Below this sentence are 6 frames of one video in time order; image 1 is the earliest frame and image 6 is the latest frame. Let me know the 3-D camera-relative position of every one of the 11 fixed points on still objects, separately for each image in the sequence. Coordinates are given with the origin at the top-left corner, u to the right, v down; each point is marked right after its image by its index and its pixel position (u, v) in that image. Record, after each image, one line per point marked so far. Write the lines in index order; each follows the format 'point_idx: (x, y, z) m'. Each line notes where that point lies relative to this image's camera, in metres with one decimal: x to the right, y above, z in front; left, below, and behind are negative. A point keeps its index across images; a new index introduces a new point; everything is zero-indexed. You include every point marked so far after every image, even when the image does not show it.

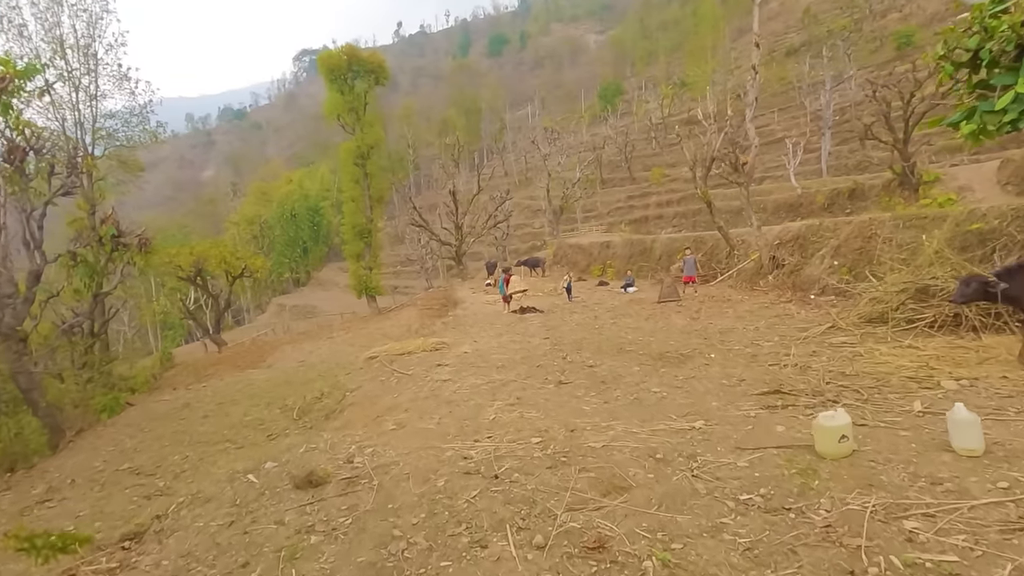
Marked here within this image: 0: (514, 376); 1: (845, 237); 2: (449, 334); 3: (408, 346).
0: (0.0, -1.0, +5.7) m
1: (+6.6, +1.0, +10.4) m
2: (-1.3, -0.9, +10.0) m
3: (-1.6, -0.9, +8.2) m
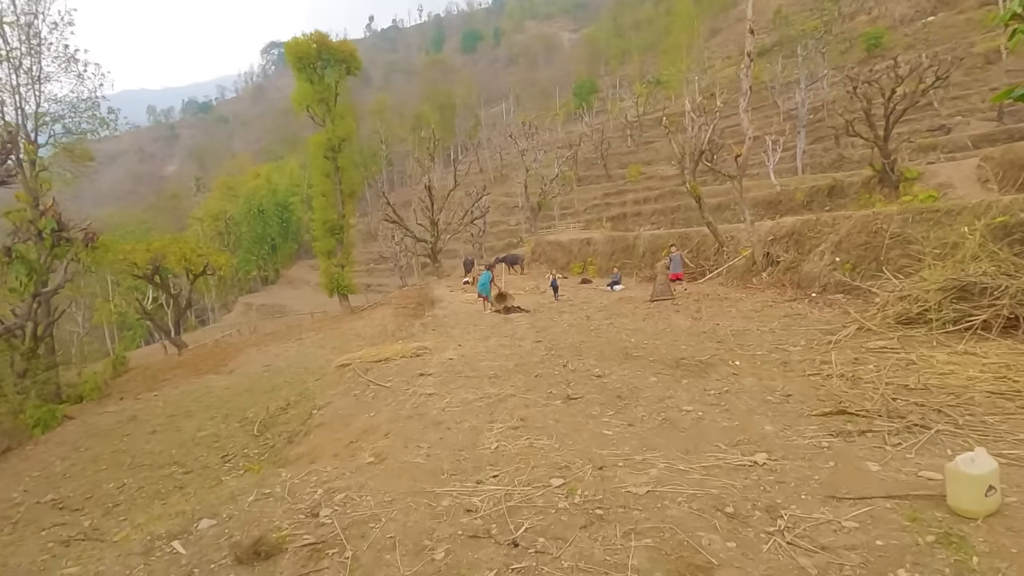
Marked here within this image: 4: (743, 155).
0: (0.0, -0.9, +4.9) m
1: (+6.3, +1.1, +9.9) m
2: (-1.5, -0.8, +9.1) m
3: (-1.8, -0.9, +7.3) m
4: (+5.7, +3.3, +12.9) m
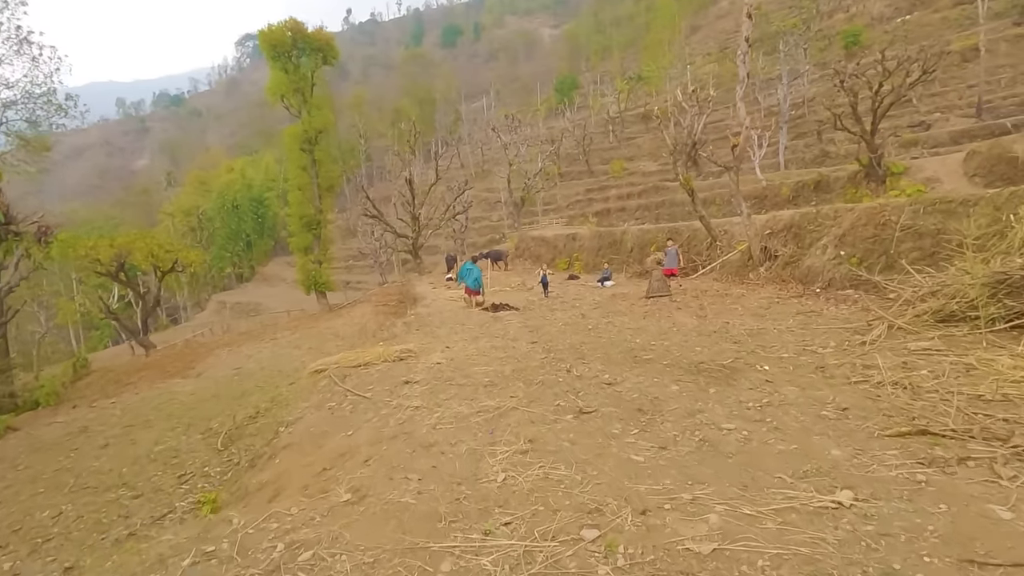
0: (0.0, -0.9, +4.2) m
1: (+6.1, +1.2, +9.5) m
2: (-1.6, -0.8, +8.4) m
3: (-1.8, -0.8, +6.6) m
4: (+5.4, +3.4, +12.5) m
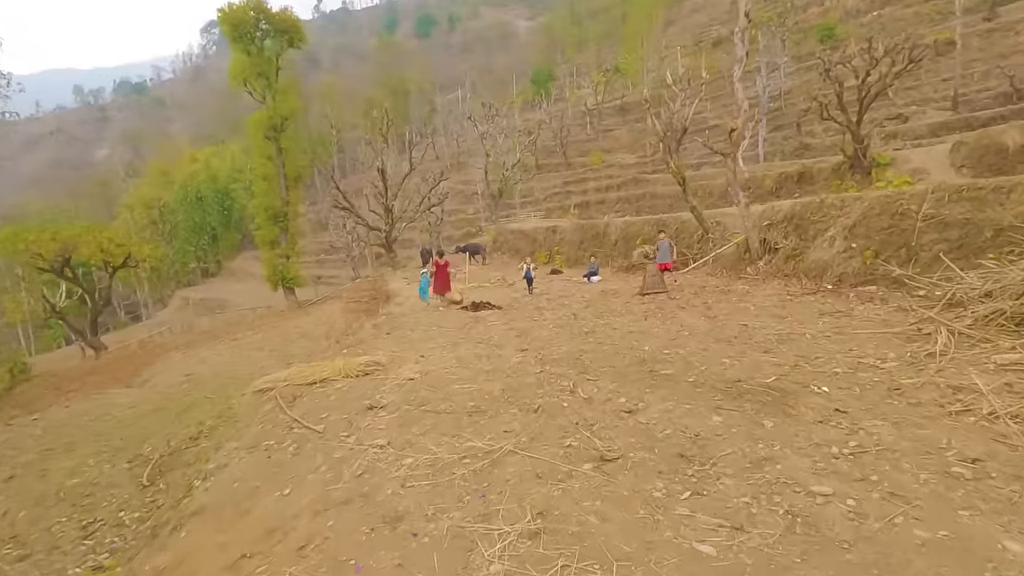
0: (-0.1, -0.9, +3.2) m
1: (+5.8, +1.2, +8.7) m
2: (-1.9, -0.8, +7.3) m
3: (-2.0, -0.8, +5.5) m
4: (+4.9, +3.5, +11.6) m
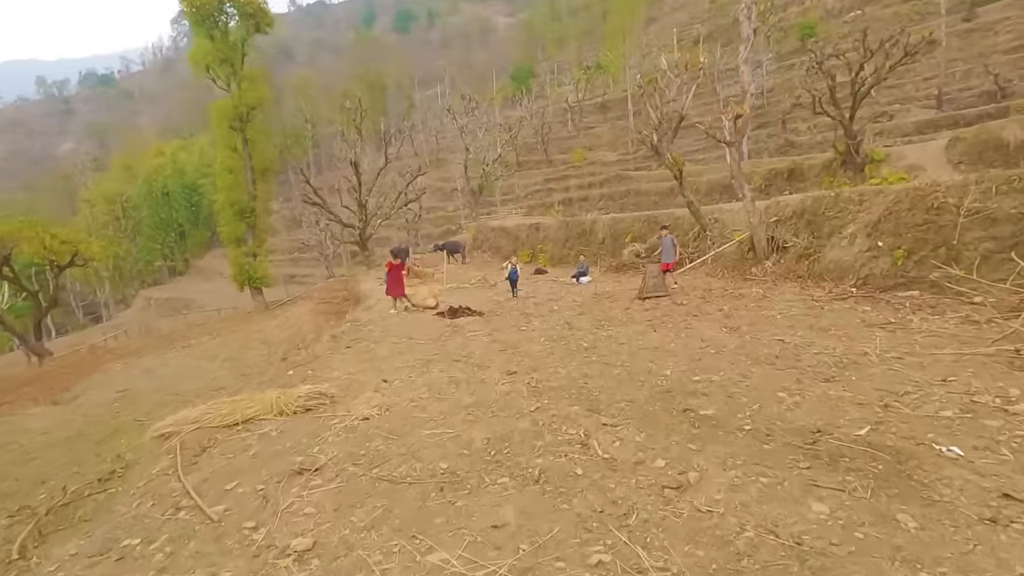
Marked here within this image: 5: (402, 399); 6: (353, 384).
0: (-0.1, -1.0, +2.0) m
1: (+5.6, +1.2, +7.7) m
2: (-2.0, -0.8, +6.1) m
3: (-2.1, -0.9, +4.2) m
4: (+4.6, +3.4, +10.6) m
5: (-0.9, -0.9, +4.3) m
6: (-1.5, -0.9, +4.9) m
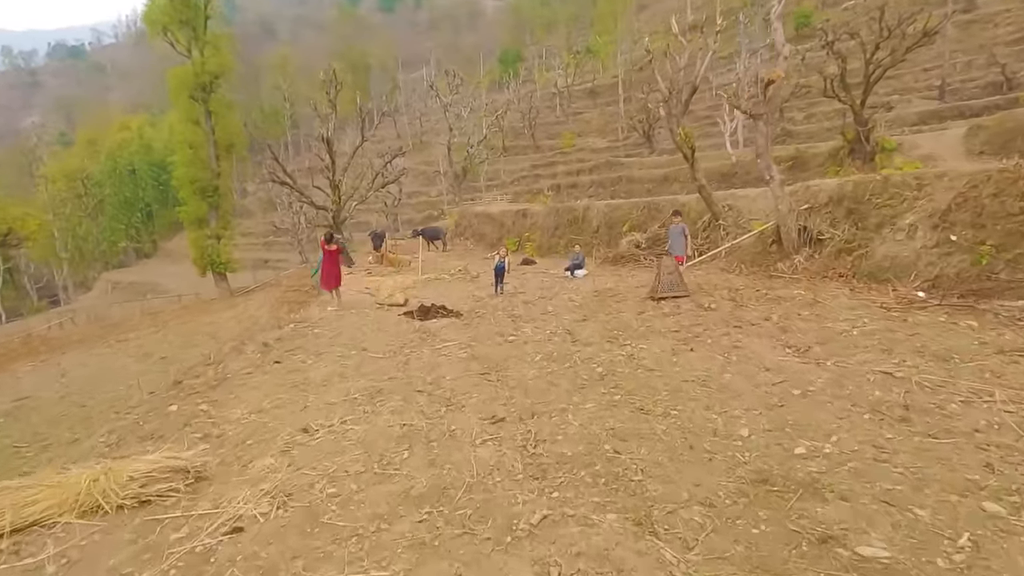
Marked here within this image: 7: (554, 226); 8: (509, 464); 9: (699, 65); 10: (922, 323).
0: (-0.1, -1.1, +0.4) m
1: (+5.4, +1.1, +6.2) m
2: (-2.2, -0.8, +4.3) m
3: (-2.2, -0.9, +2.5) m
4: (+4.4, +3.5, +9.0) m
5: (-0.9, -0.9, +2.6) m
6: (-1.6, -0.9, +3.2) m
7: (+1.3, +1.7, +14.2) m
8: (0.0, -0.8, +2.7) m
9: (+4.2, +5.1, +12.0) m
10: (+3.6, -0.3, +4.7) m
